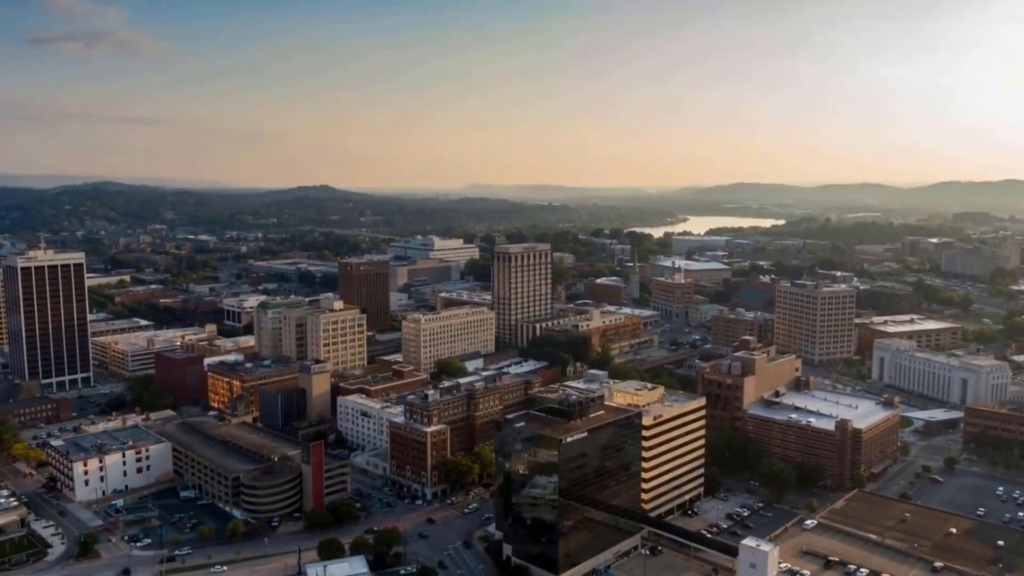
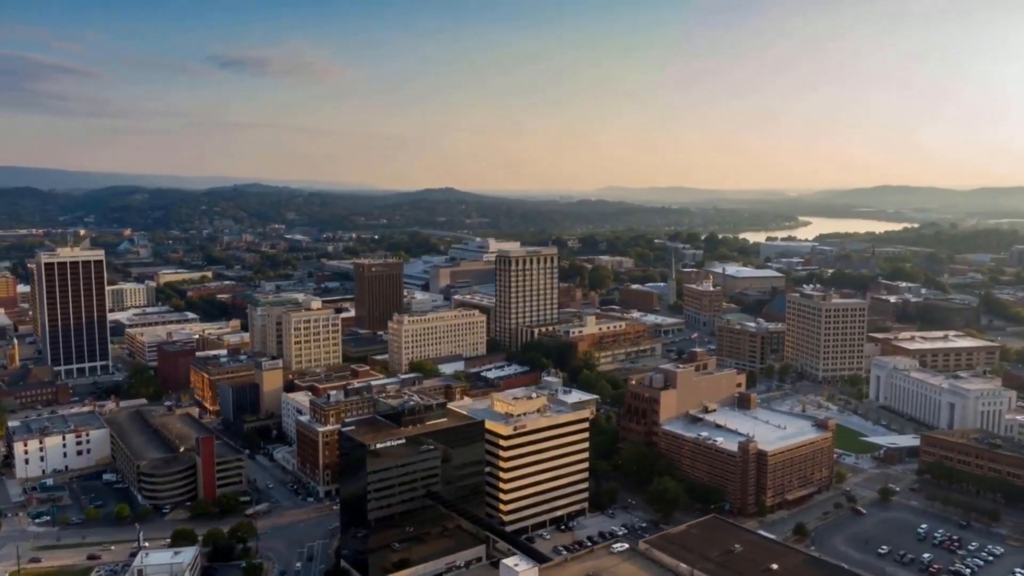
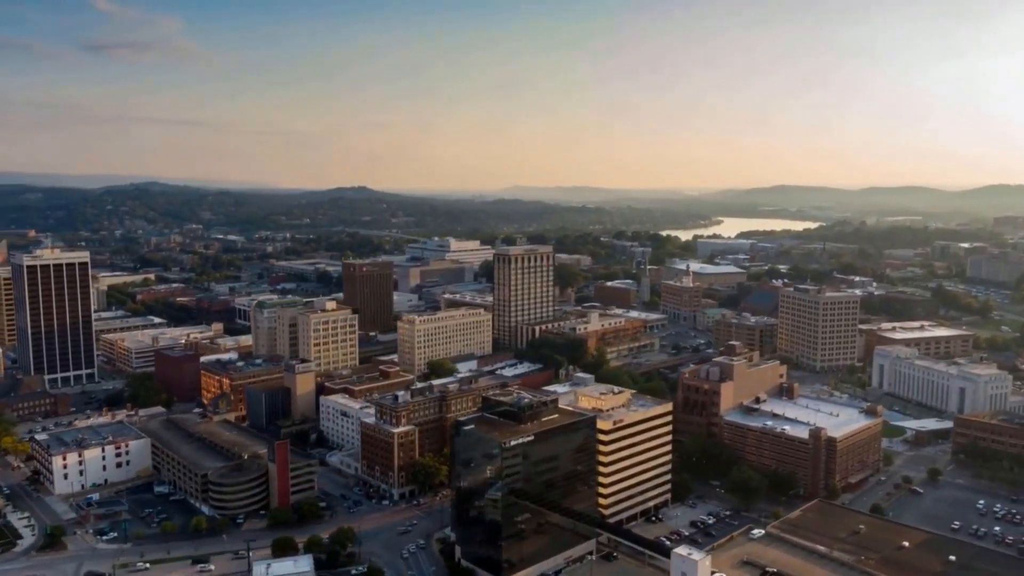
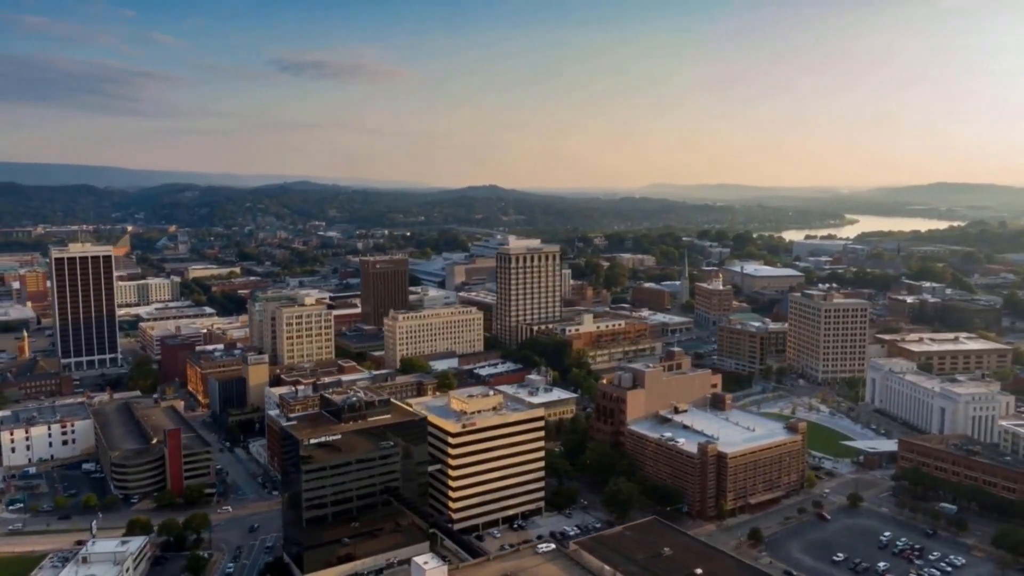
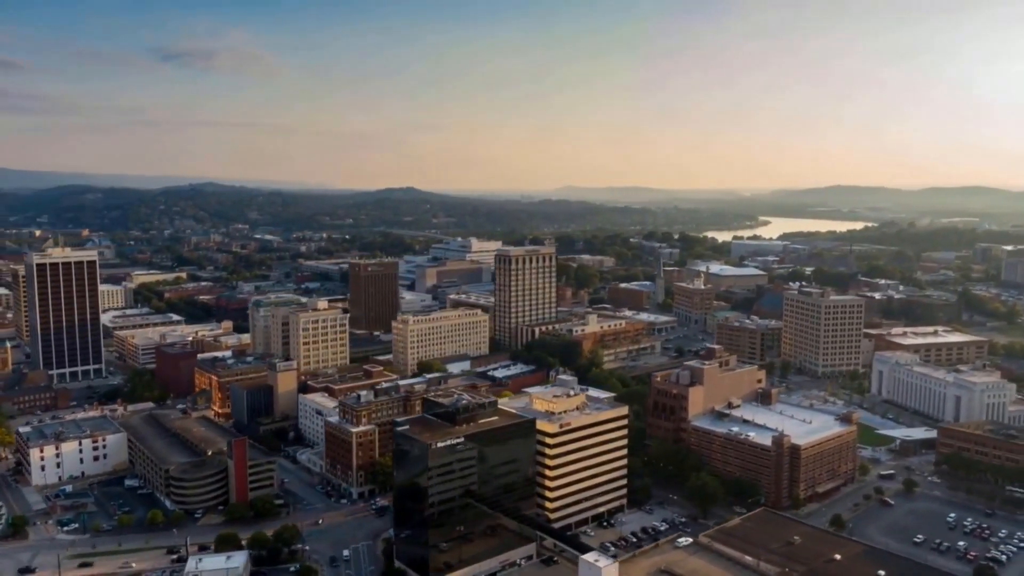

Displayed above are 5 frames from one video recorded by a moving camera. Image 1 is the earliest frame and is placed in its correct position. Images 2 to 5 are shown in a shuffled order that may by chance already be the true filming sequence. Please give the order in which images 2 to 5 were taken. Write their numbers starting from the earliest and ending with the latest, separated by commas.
3, 5, 2, 4
